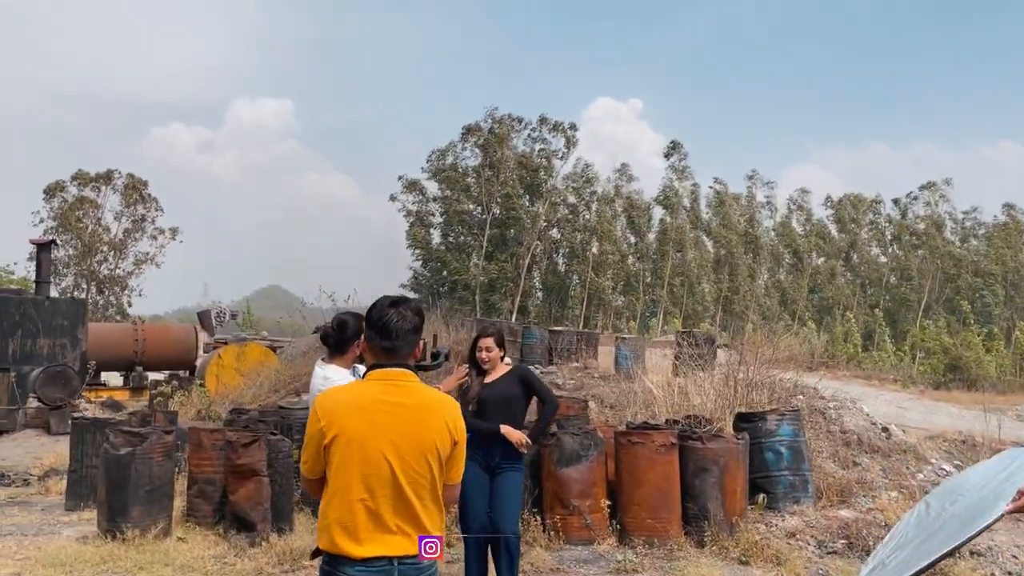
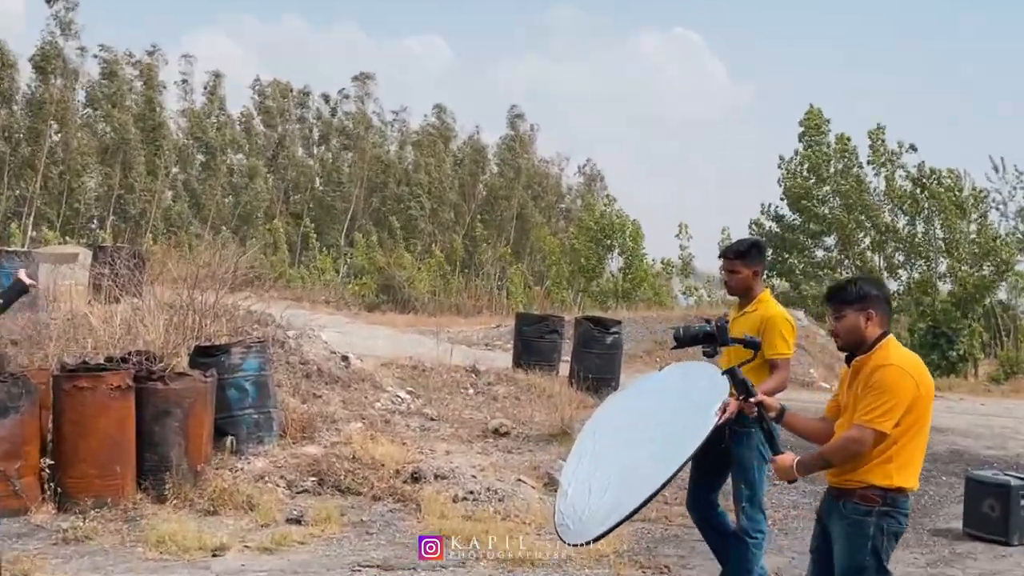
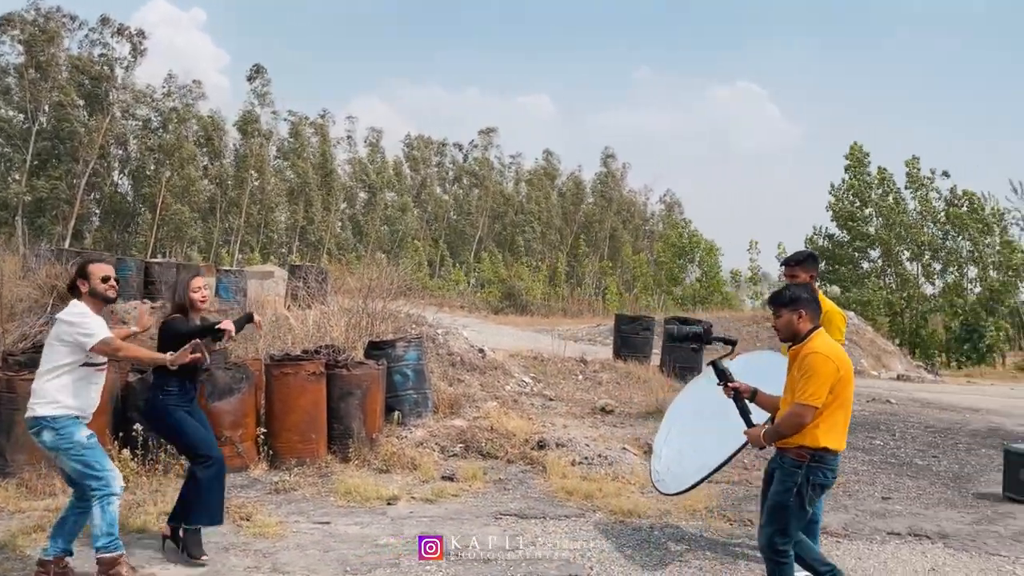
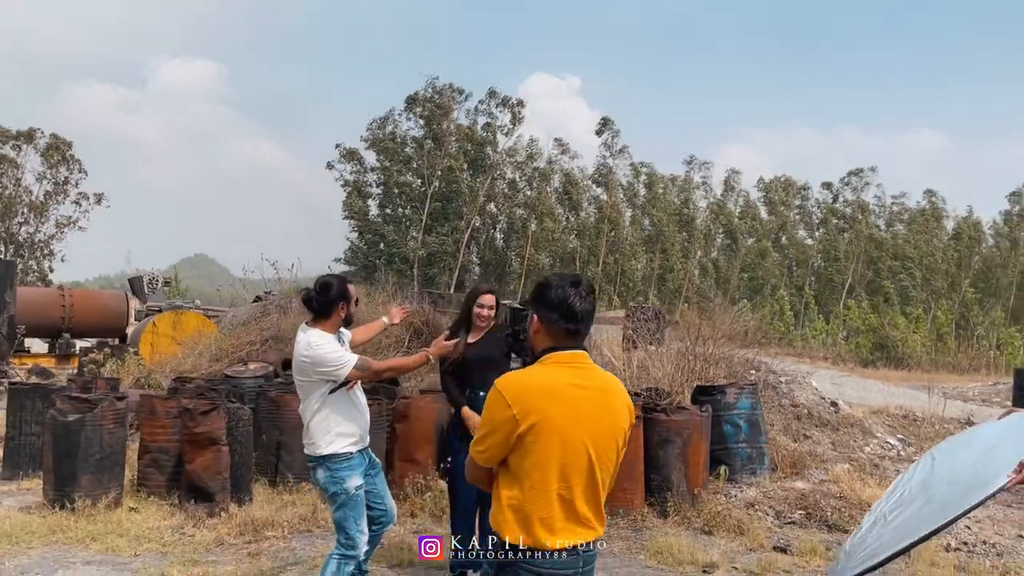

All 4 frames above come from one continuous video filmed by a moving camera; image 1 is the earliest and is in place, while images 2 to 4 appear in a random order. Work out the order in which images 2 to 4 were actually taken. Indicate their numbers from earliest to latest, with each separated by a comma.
4, 3, 2
